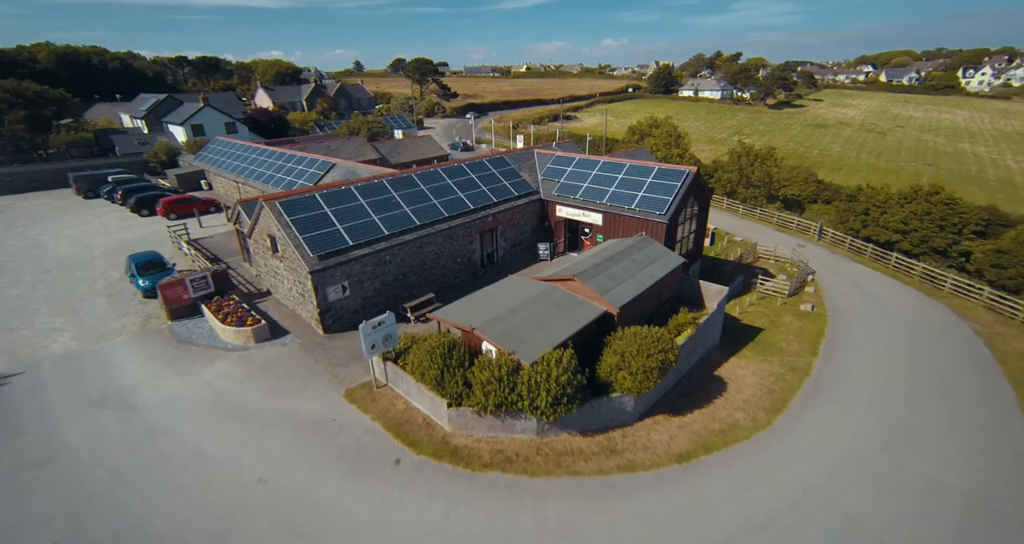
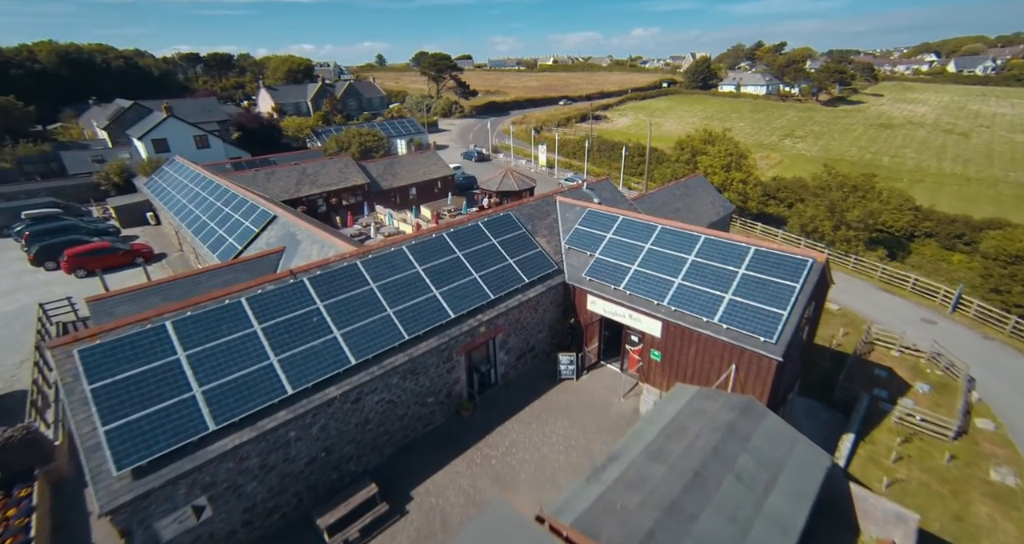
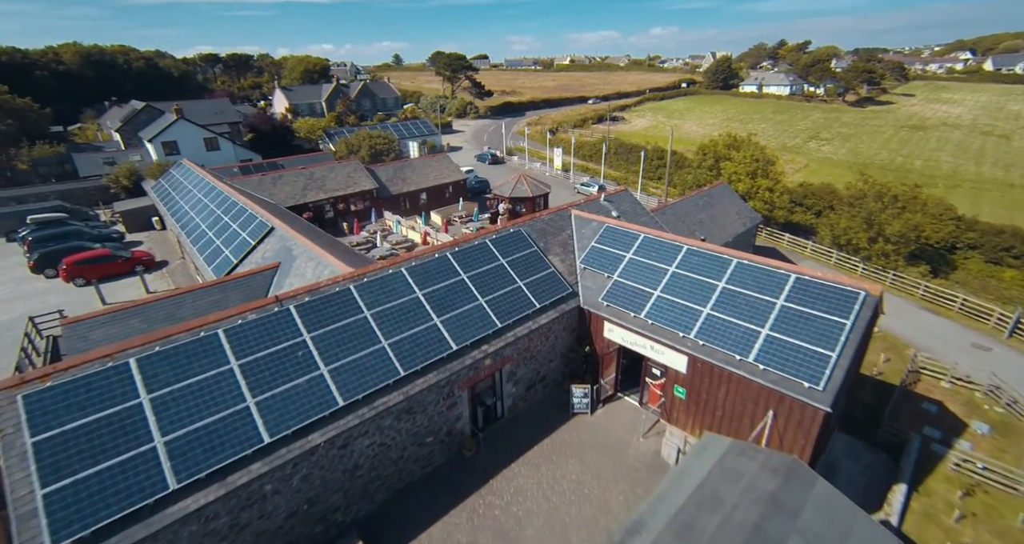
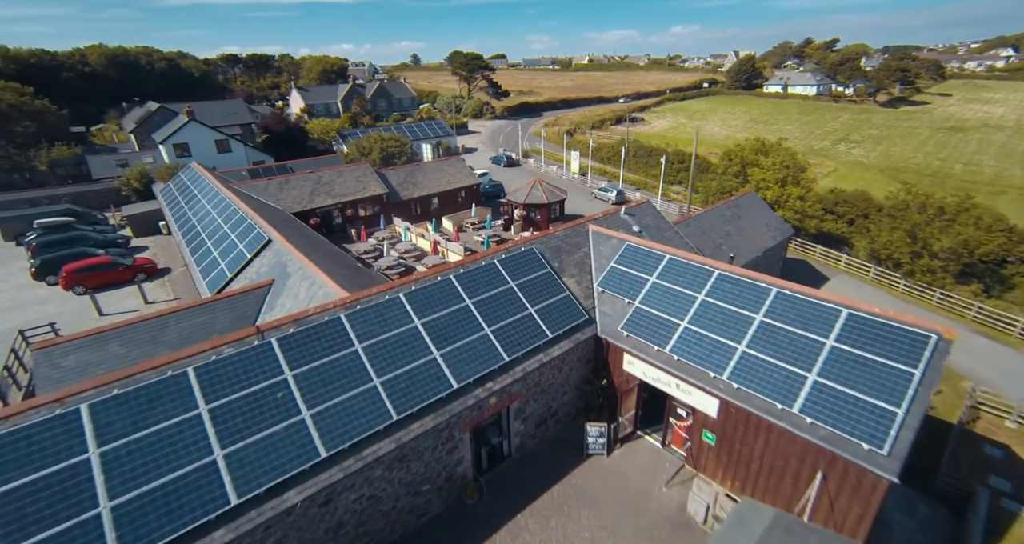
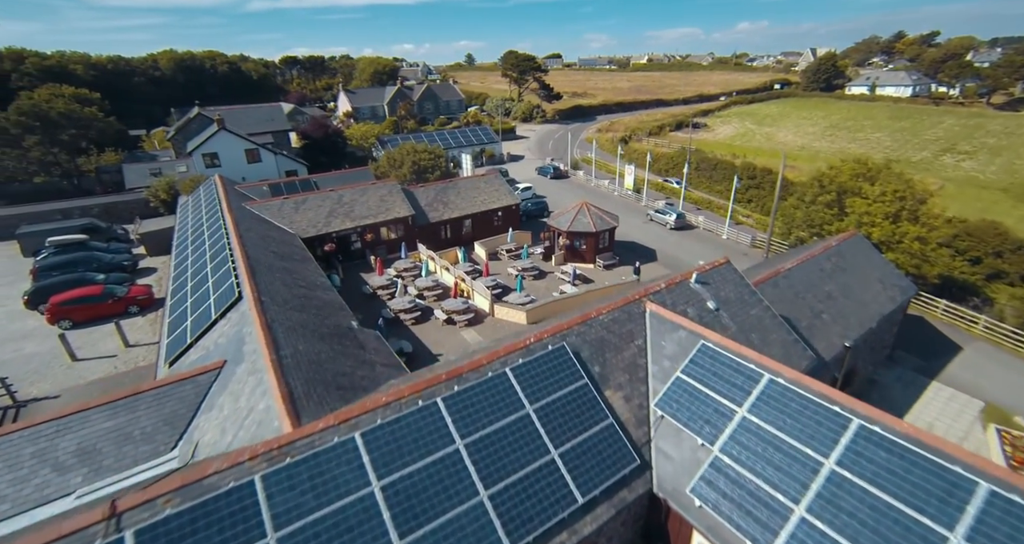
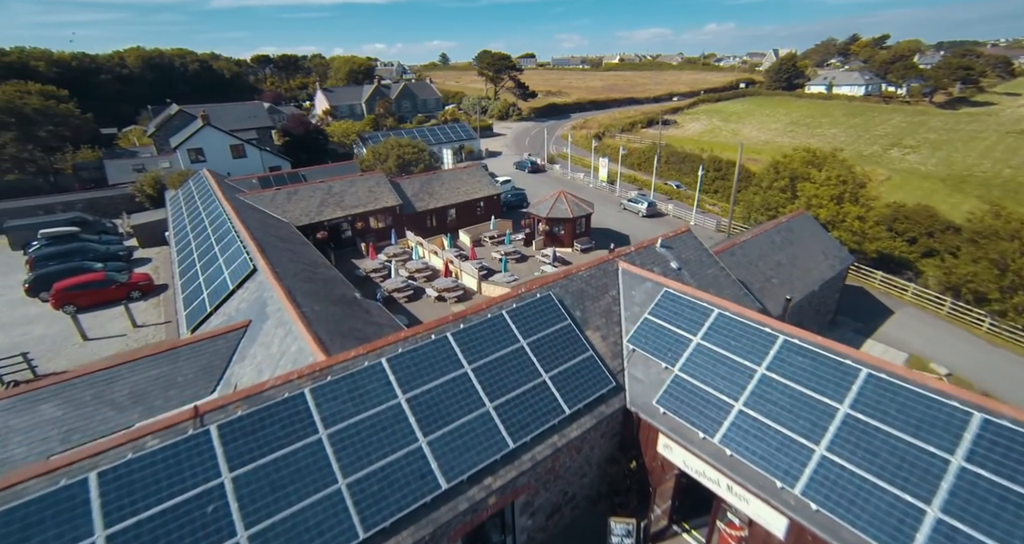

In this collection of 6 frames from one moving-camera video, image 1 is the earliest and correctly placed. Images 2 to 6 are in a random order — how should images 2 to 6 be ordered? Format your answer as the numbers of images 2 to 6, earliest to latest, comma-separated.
2, 3, 4, 6, 5
